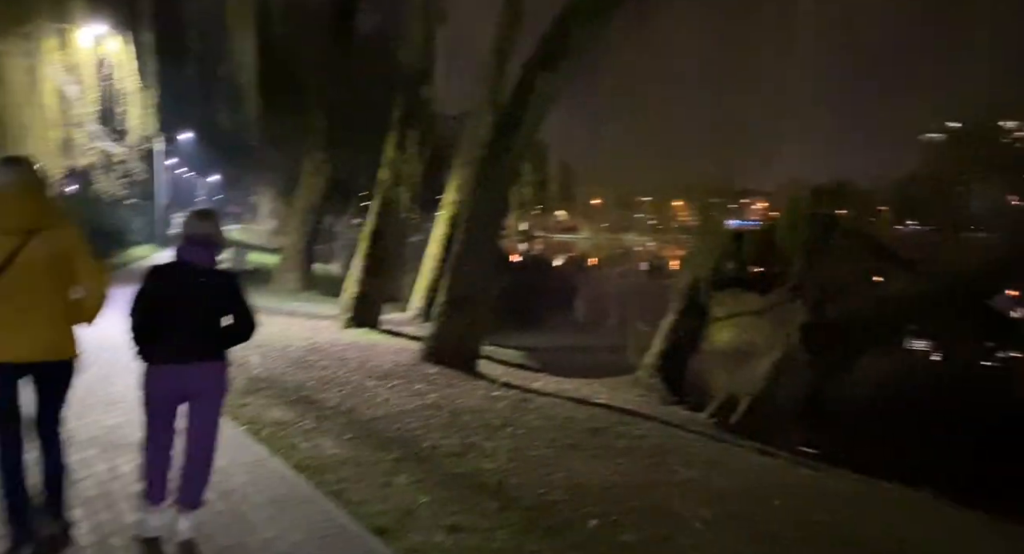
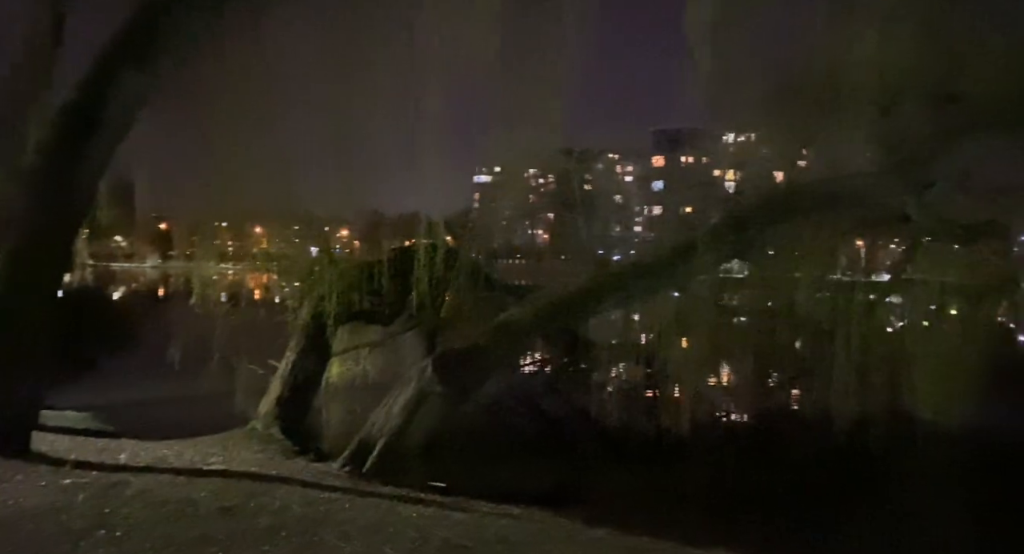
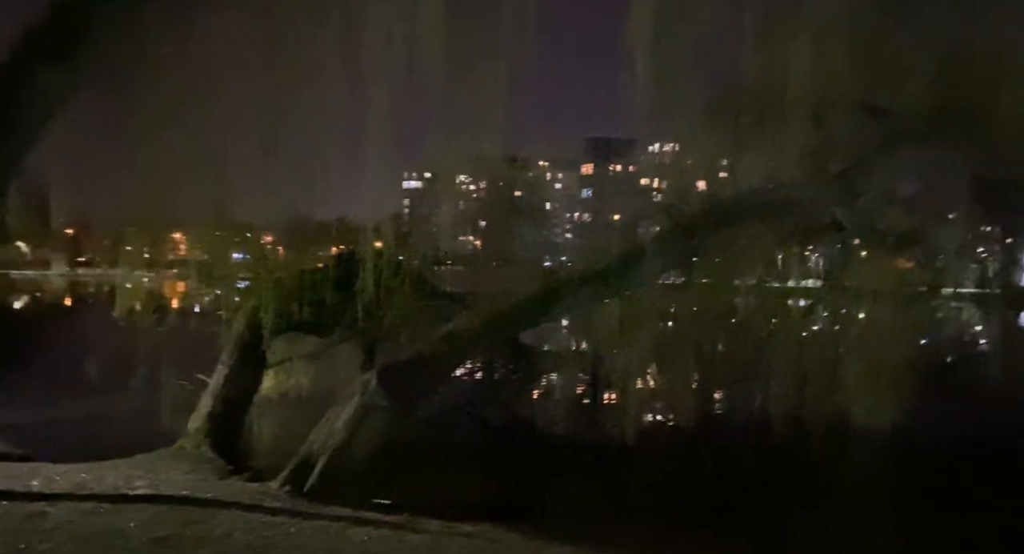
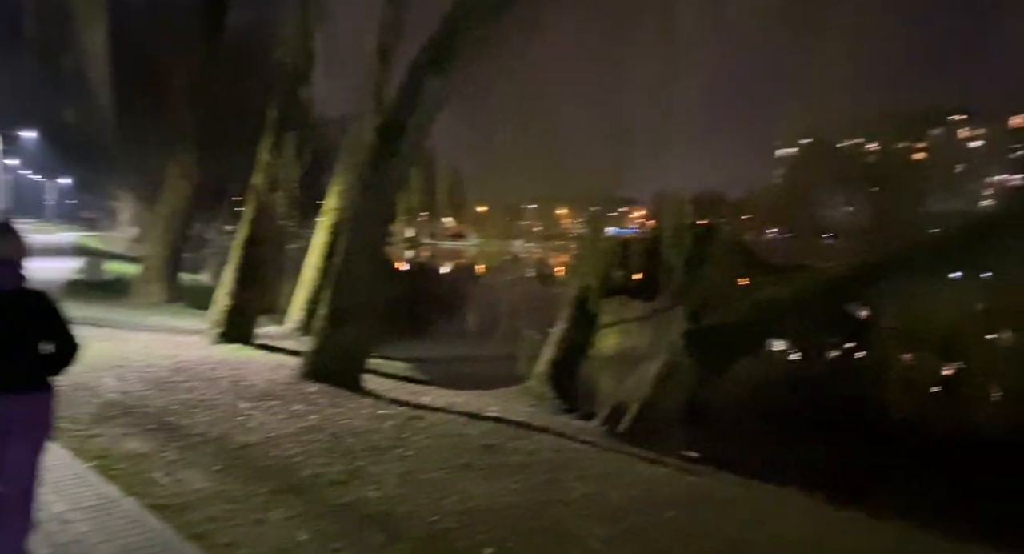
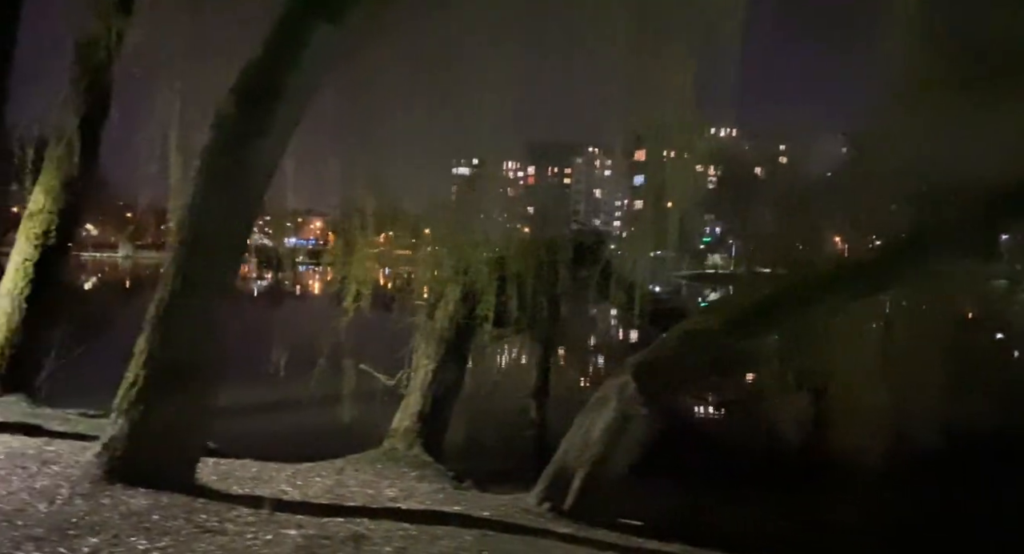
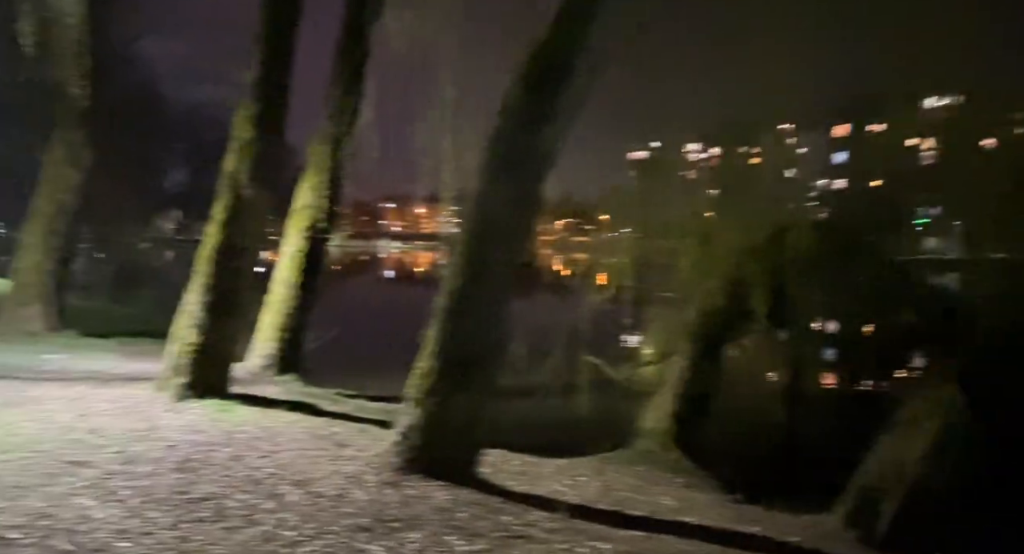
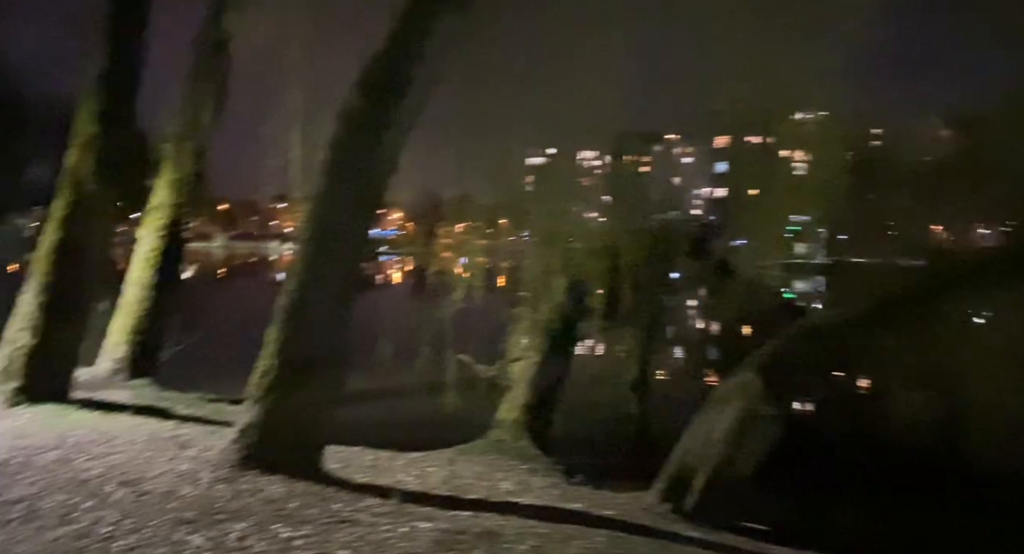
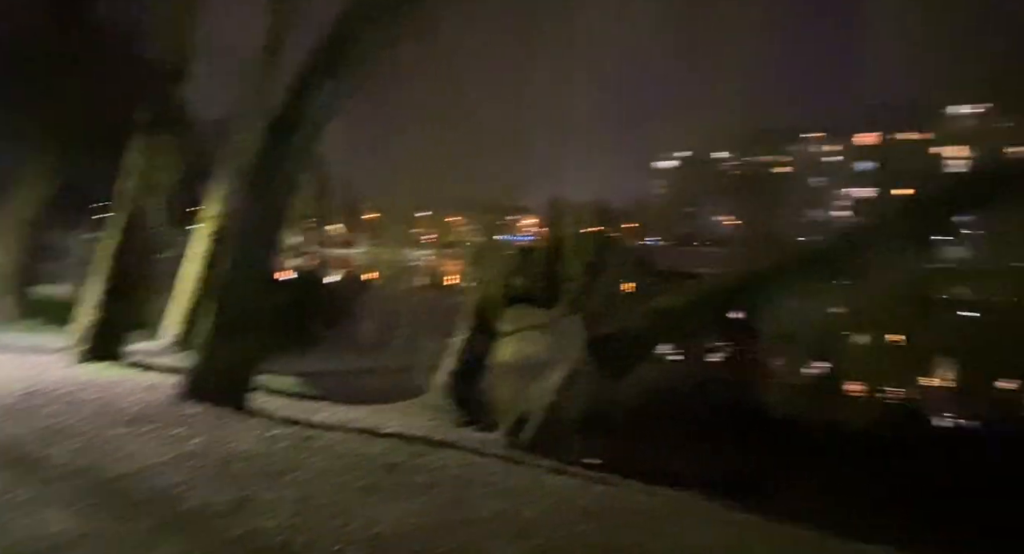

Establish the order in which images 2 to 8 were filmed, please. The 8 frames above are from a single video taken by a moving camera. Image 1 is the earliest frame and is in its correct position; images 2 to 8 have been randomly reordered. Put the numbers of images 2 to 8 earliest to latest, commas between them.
4, 8, 2, 3, 5, 7, 6
